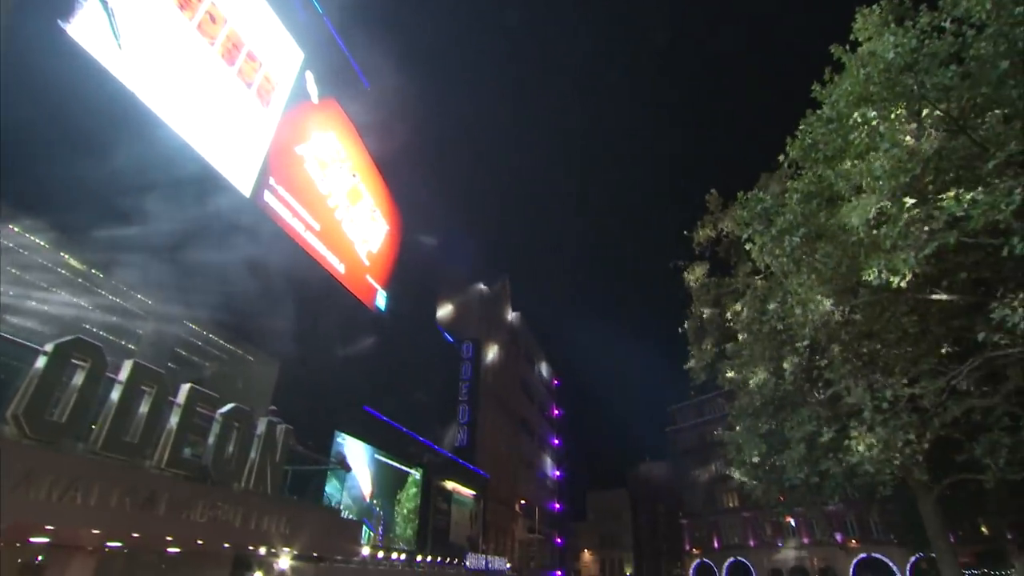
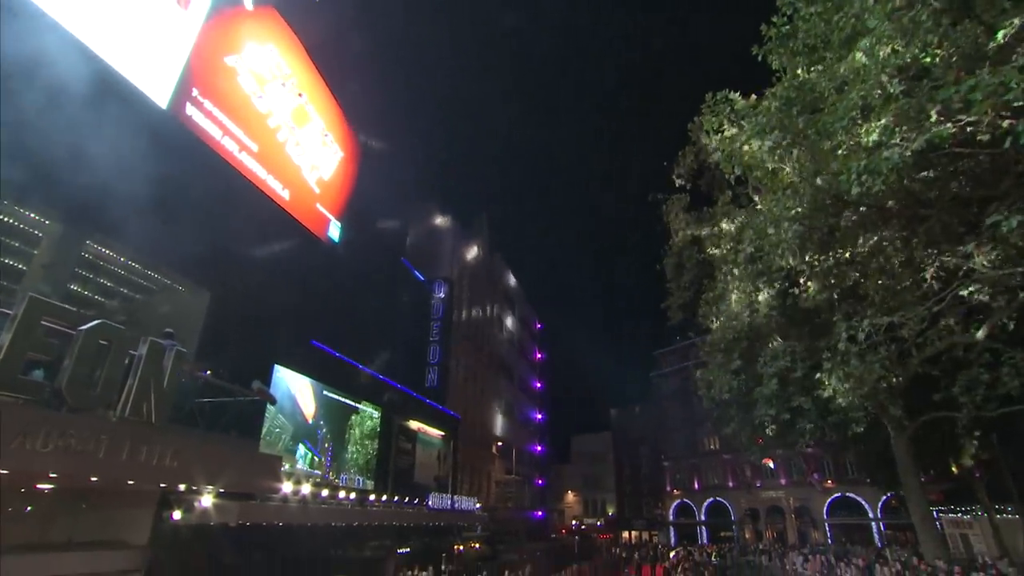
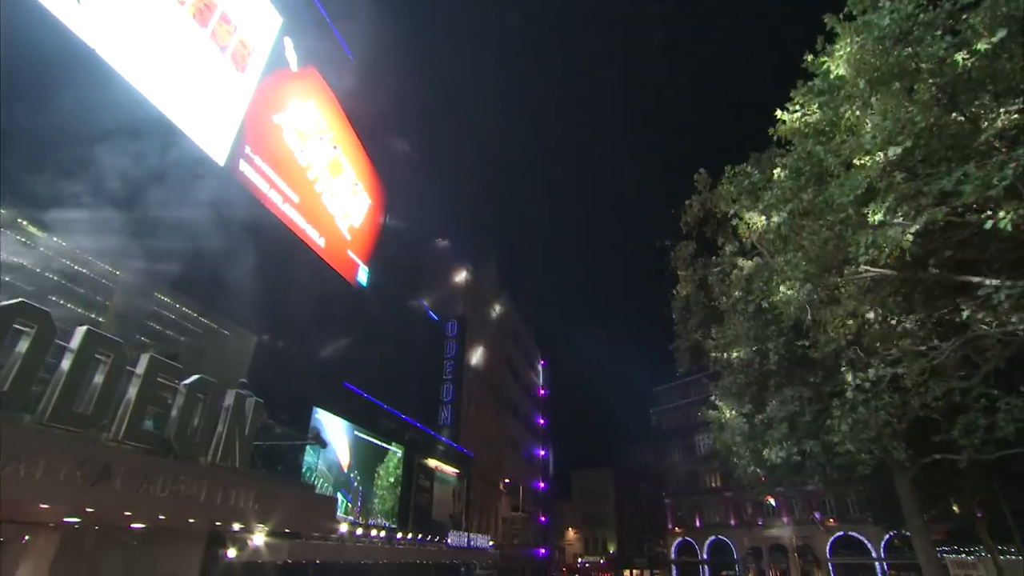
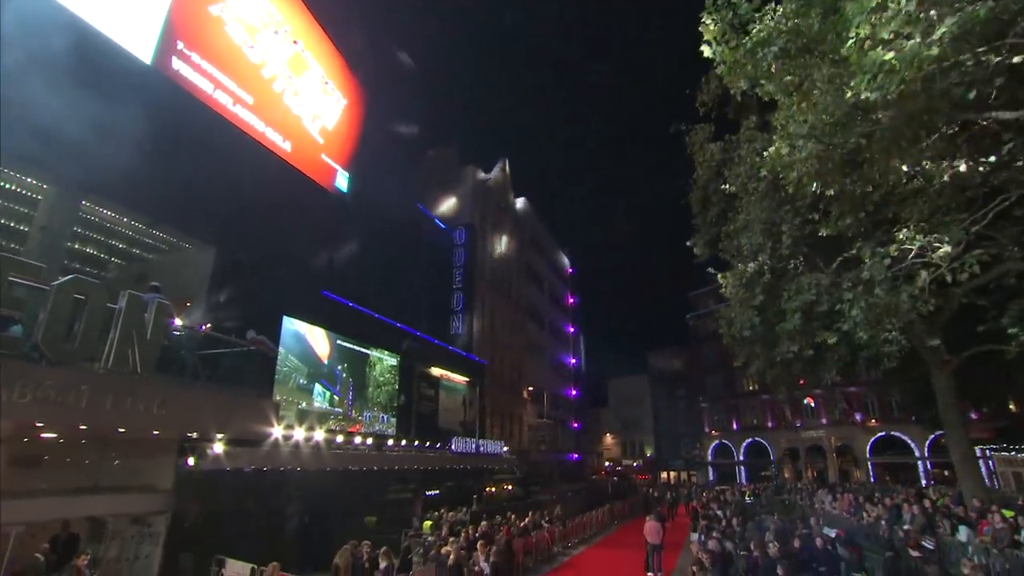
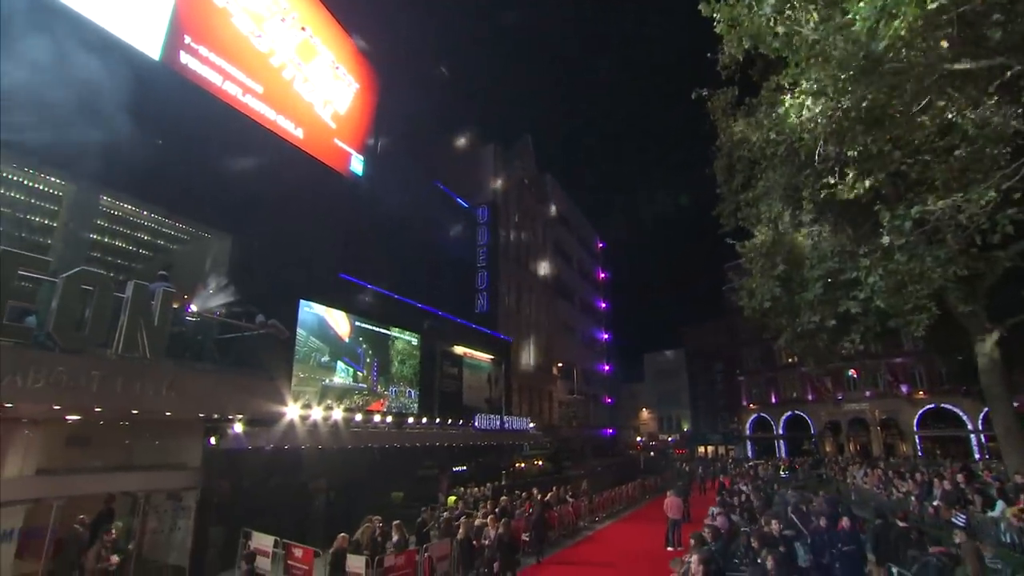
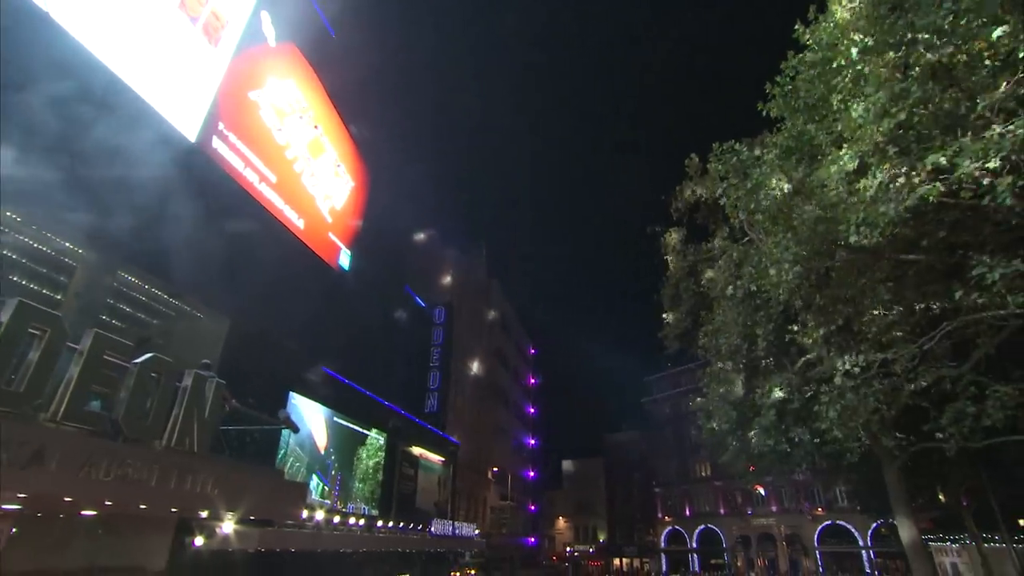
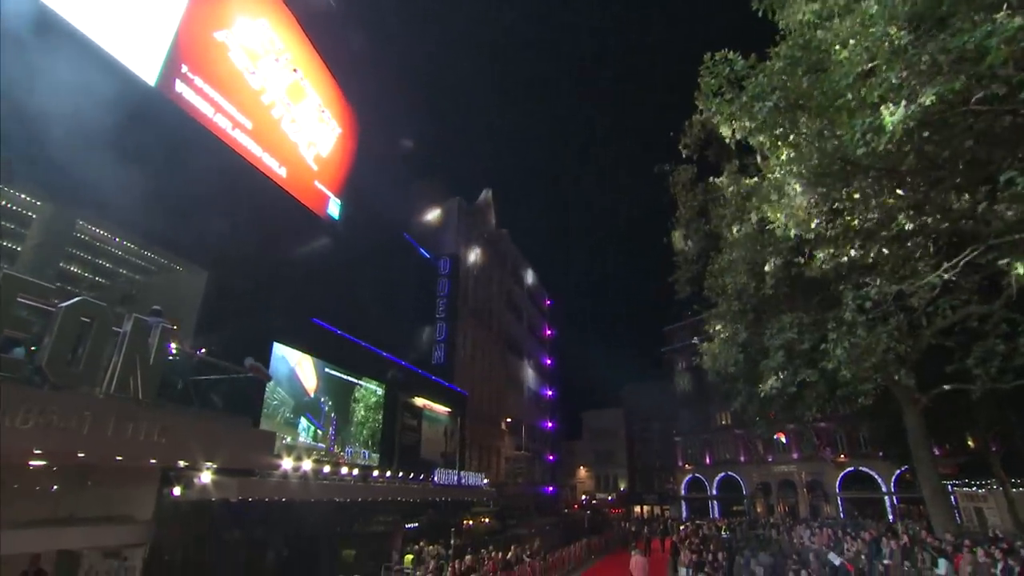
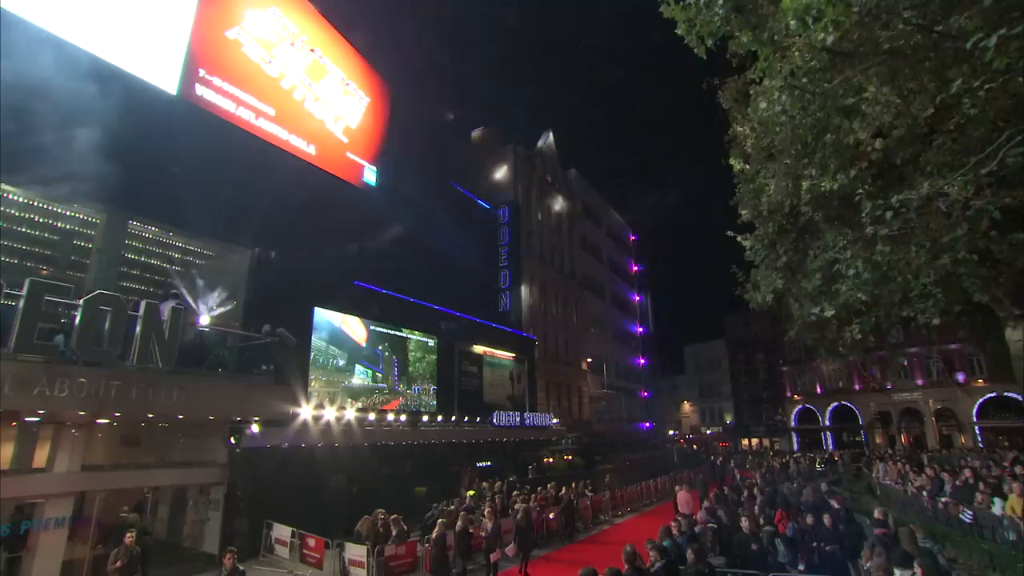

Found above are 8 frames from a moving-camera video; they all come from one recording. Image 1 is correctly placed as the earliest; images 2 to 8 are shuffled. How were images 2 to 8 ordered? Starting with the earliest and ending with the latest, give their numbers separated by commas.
3, 6, 2, 7, 4, 5, 8
